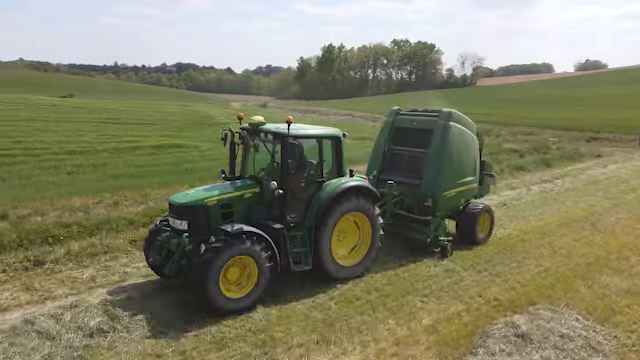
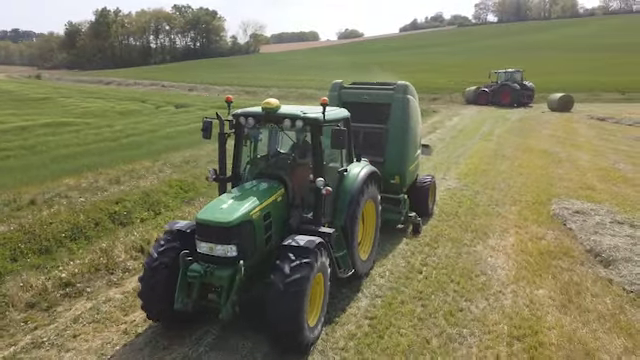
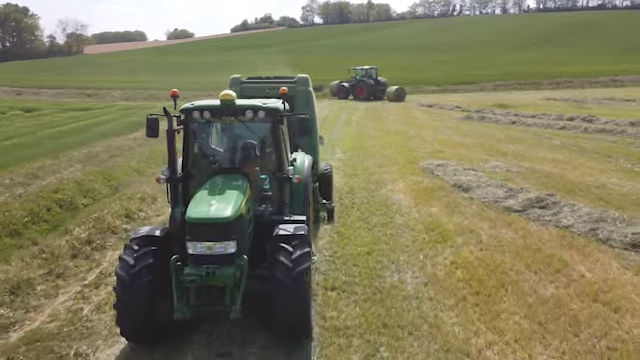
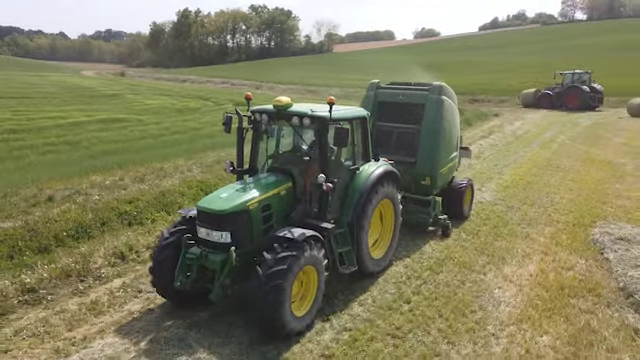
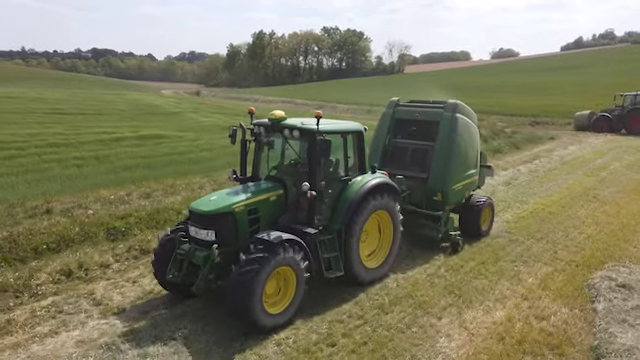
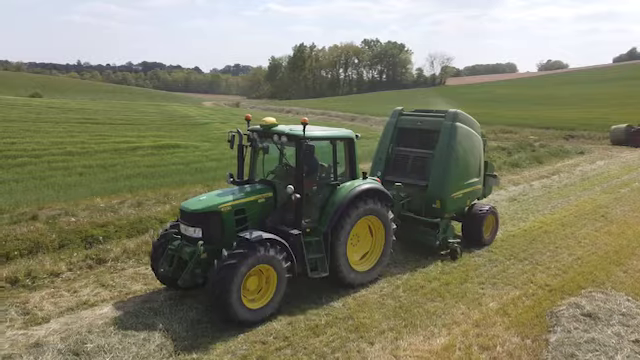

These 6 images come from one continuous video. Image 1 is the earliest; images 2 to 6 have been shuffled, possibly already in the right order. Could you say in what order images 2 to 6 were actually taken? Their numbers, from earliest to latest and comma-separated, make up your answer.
6, 5, 4, 2, 3
